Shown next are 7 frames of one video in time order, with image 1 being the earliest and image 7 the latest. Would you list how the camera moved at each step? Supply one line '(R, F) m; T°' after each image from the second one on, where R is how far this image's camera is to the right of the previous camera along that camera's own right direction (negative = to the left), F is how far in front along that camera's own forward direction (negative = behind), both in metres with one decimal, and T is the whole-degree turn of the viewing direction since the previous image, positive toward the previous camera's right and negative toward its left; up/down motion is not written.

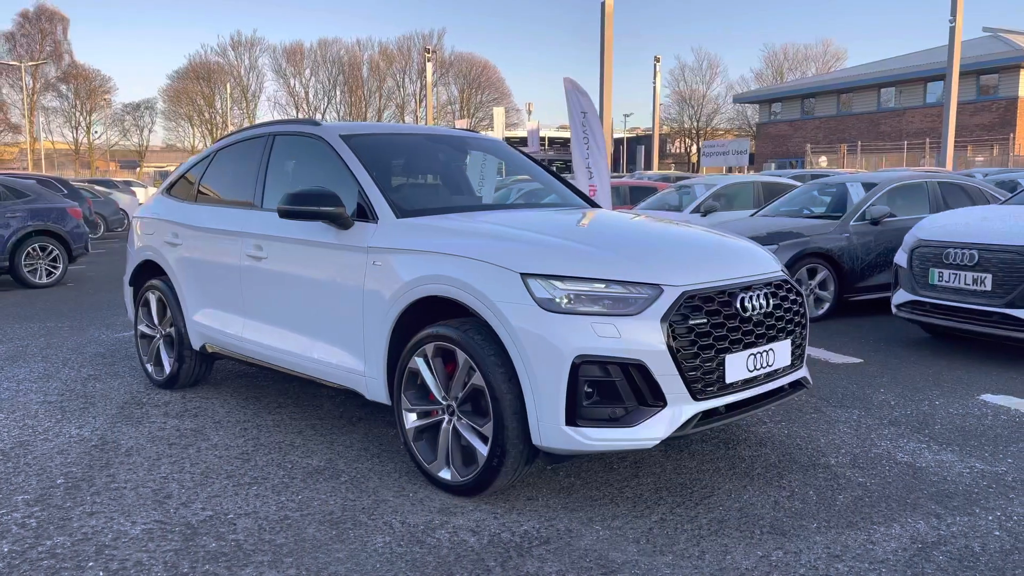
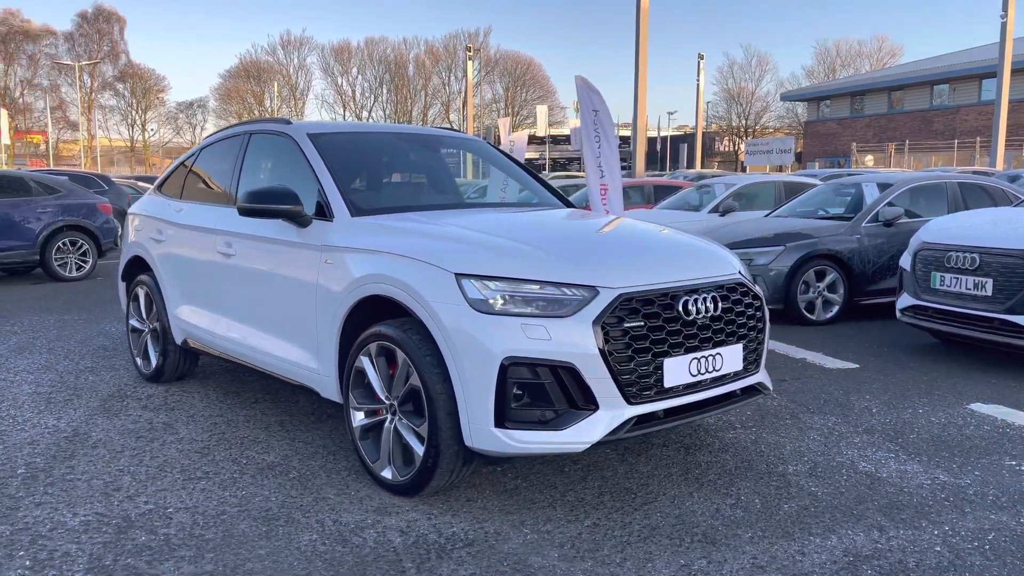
(+0.4, 0.0) m; -3°
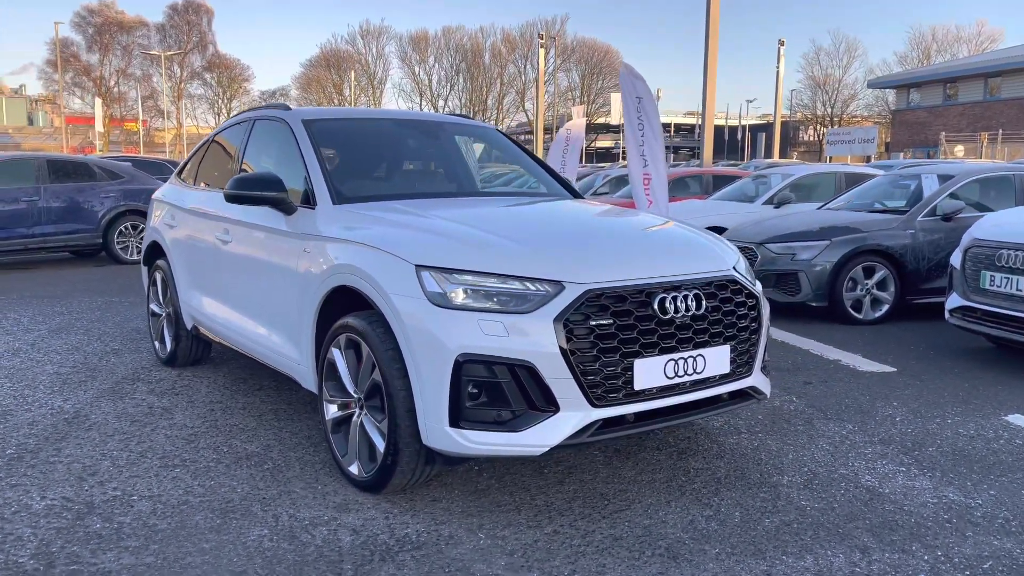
(+0.4, +0.2) m; -5°
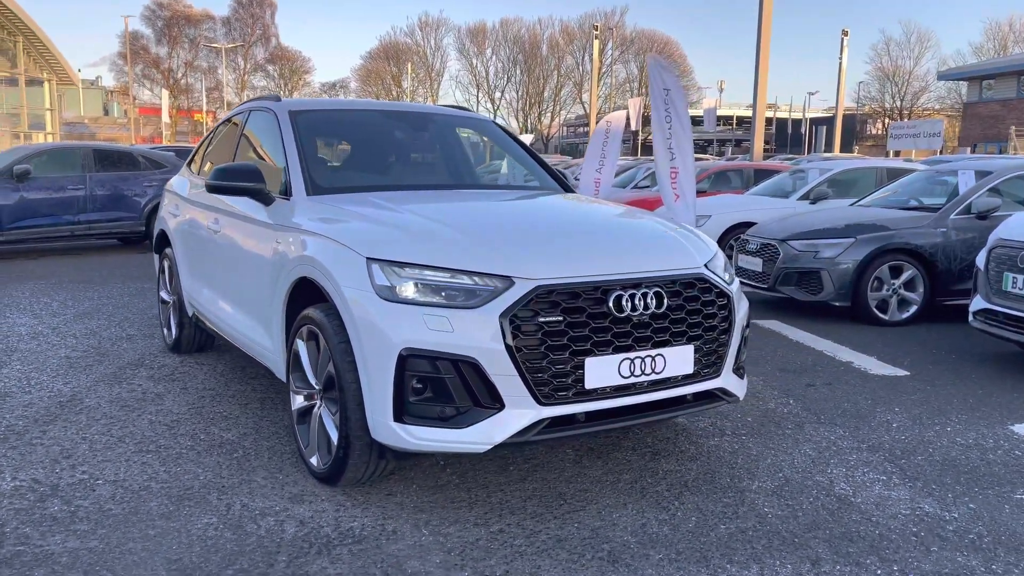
(+0.4, +0.1) m; -4°
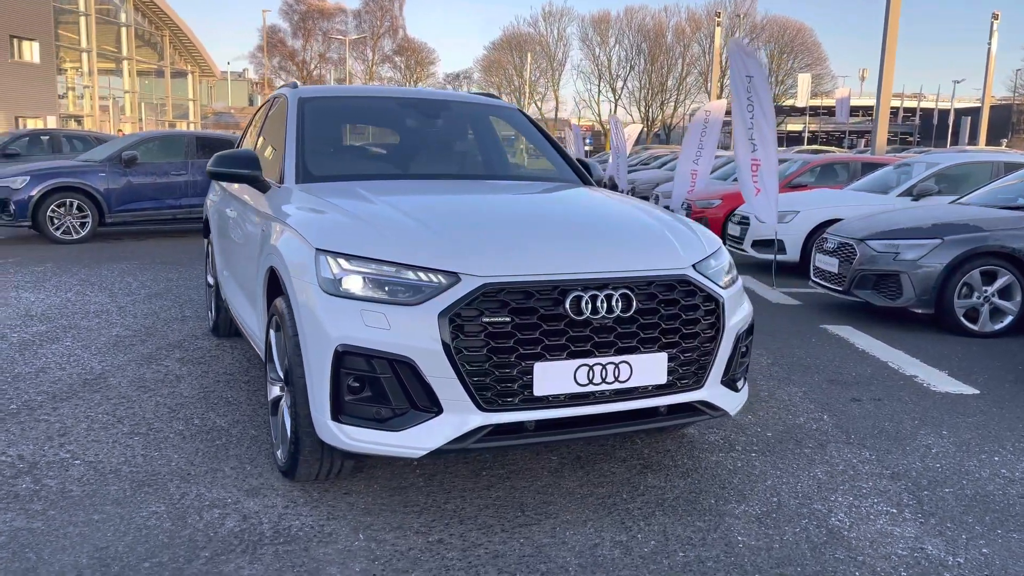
(+0.6, +0.2) m; -8°
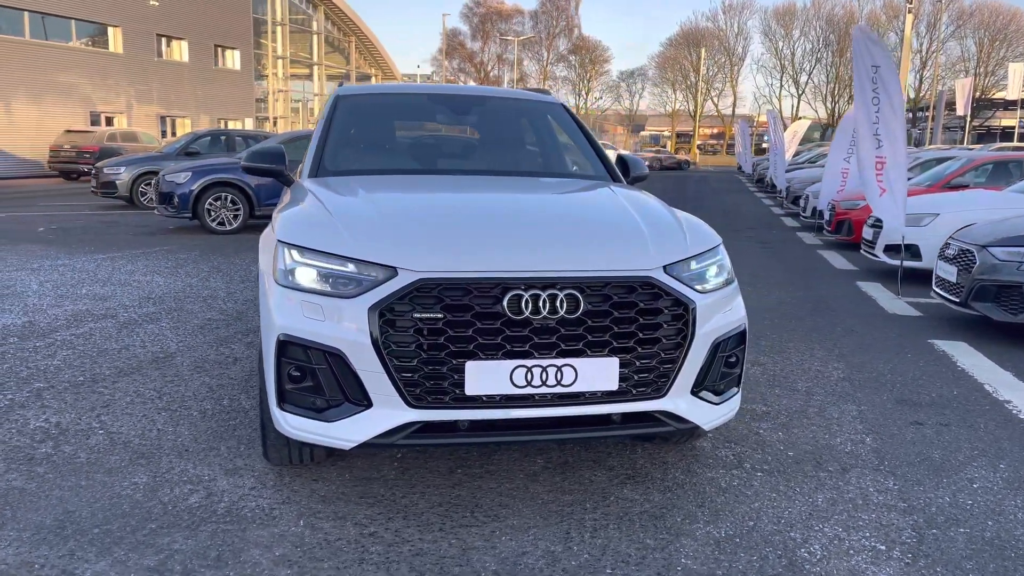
(+0.7, +0.1) m; -12°
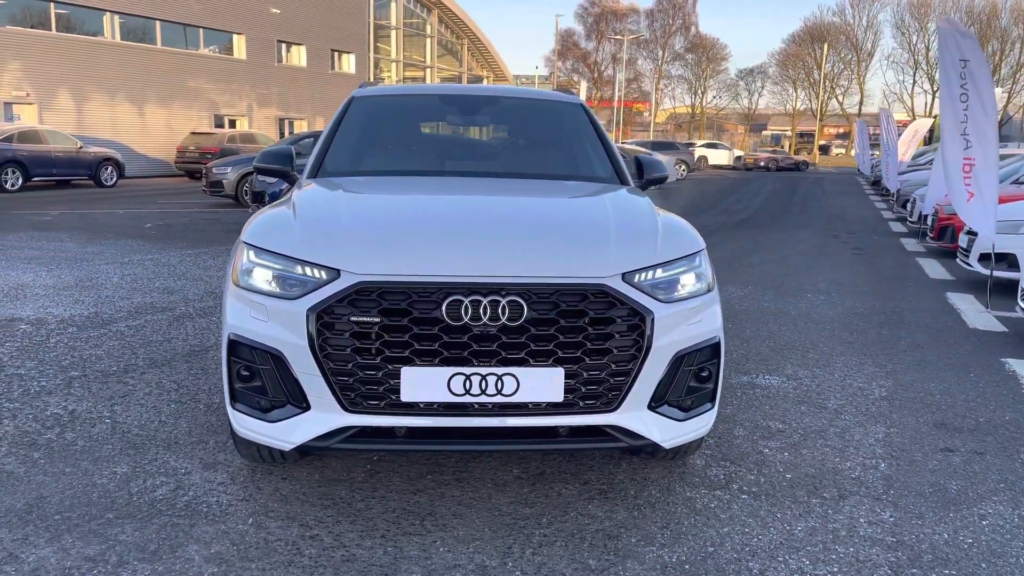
(+0.5, +0.1) m; -8°
